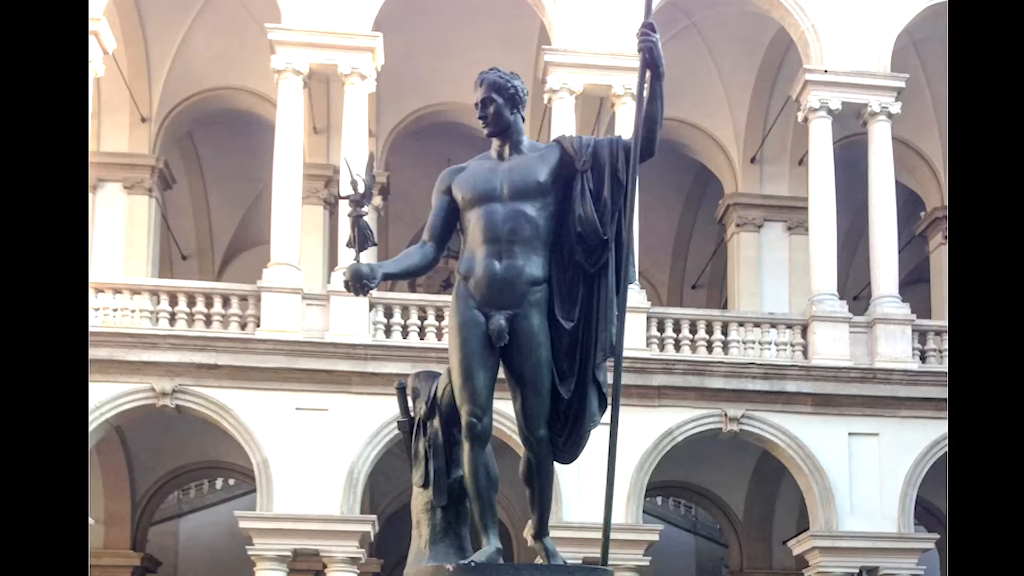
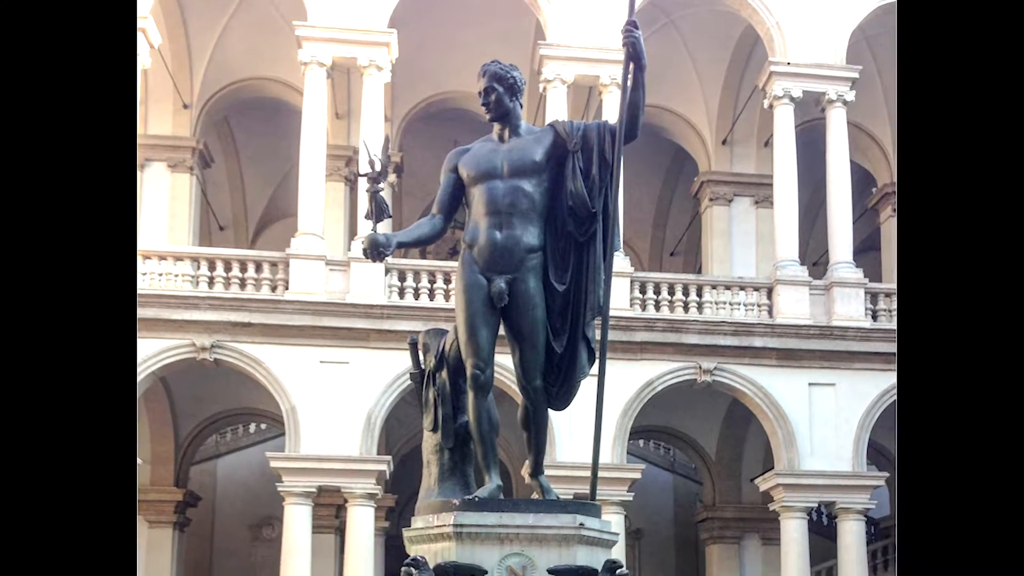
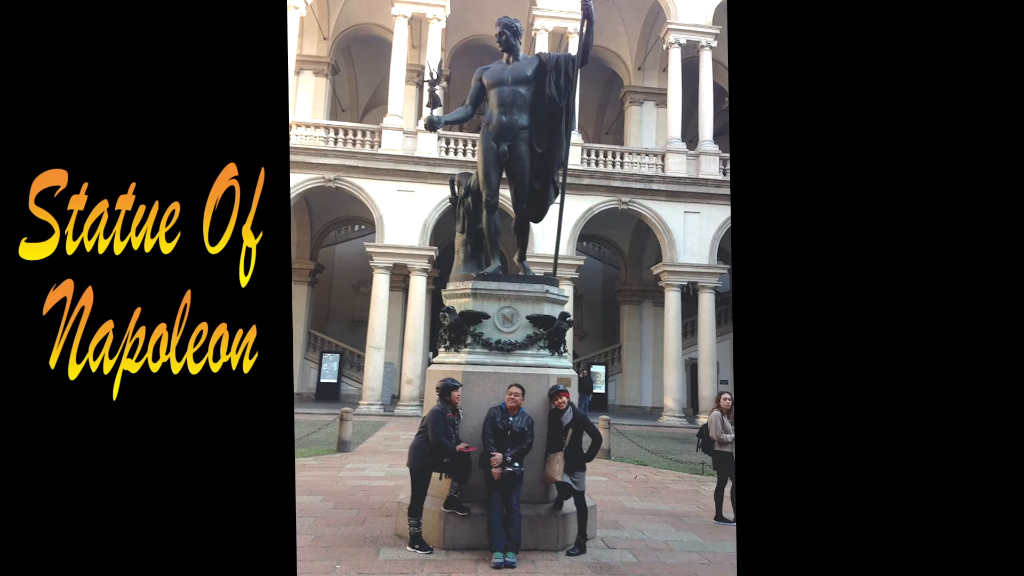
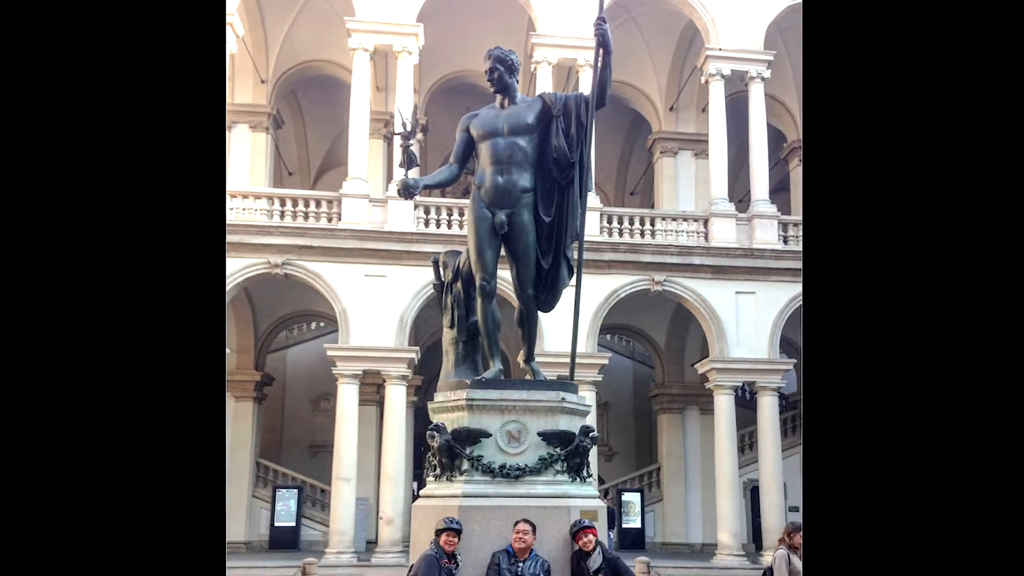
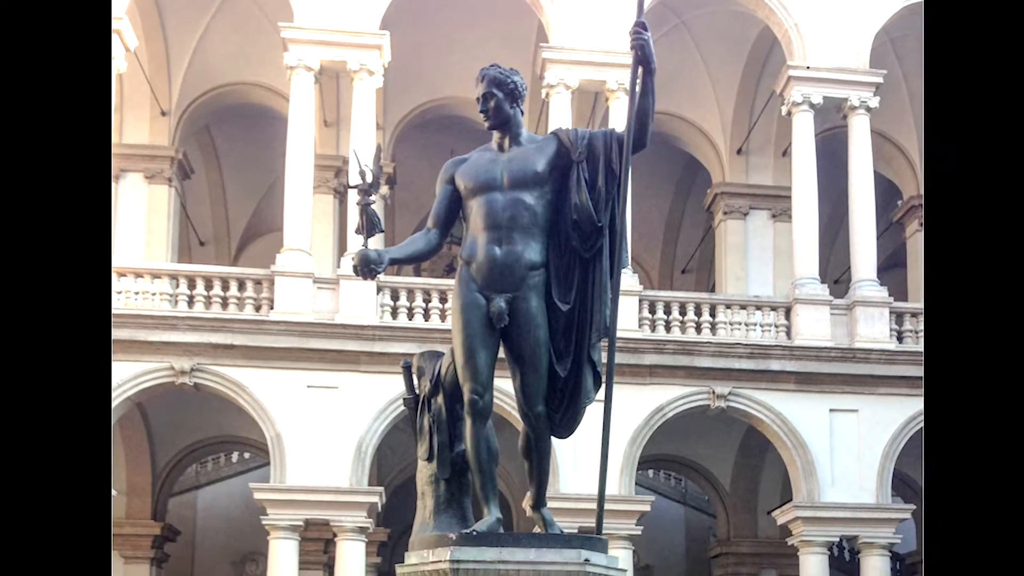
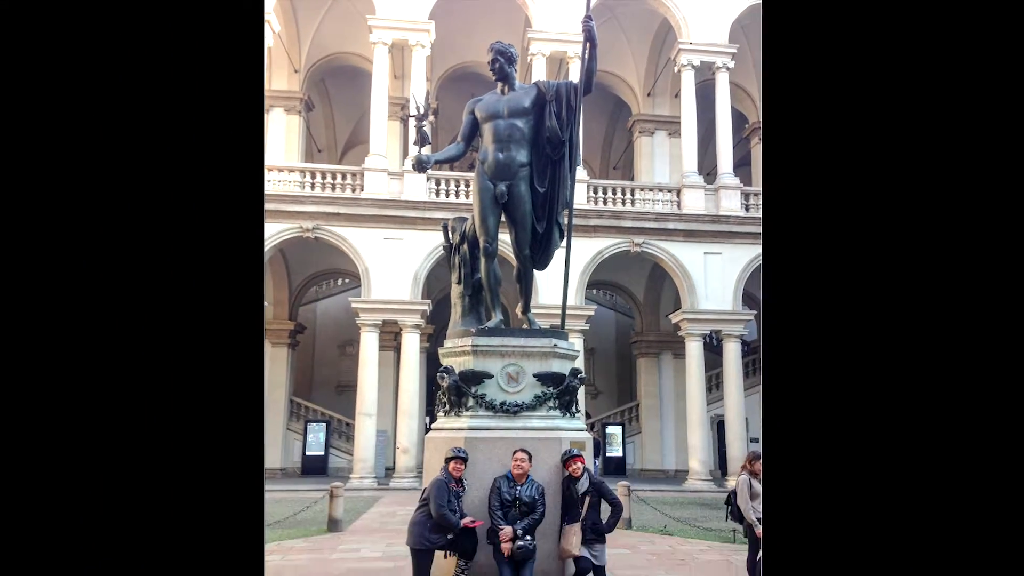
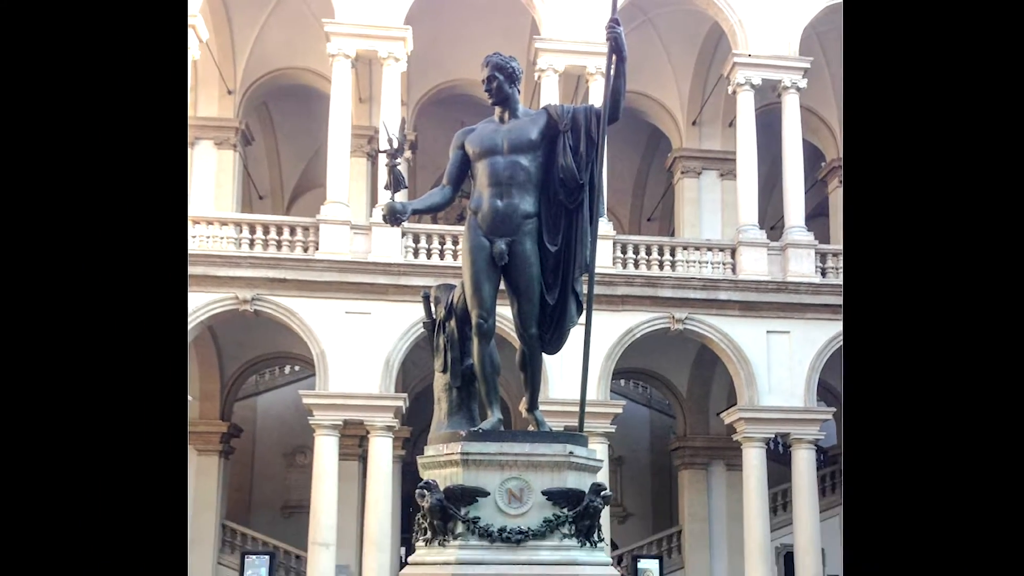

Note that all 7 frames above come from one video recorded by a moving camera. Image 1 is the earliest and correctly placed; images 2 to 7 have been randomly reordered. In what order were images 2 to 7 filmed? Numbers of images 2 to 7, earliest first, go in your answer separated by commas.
5, 2, 7, 4, 6, 3
